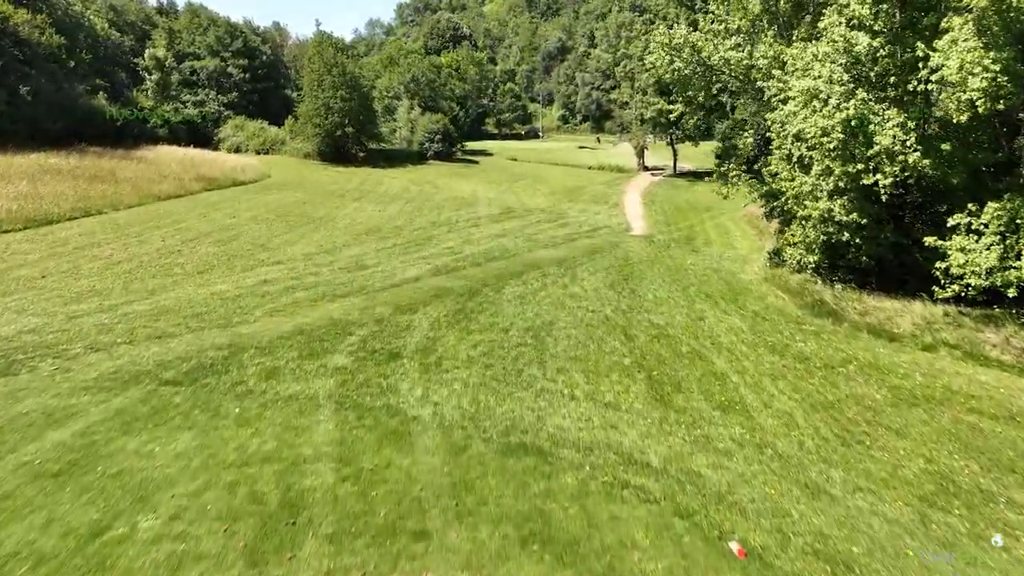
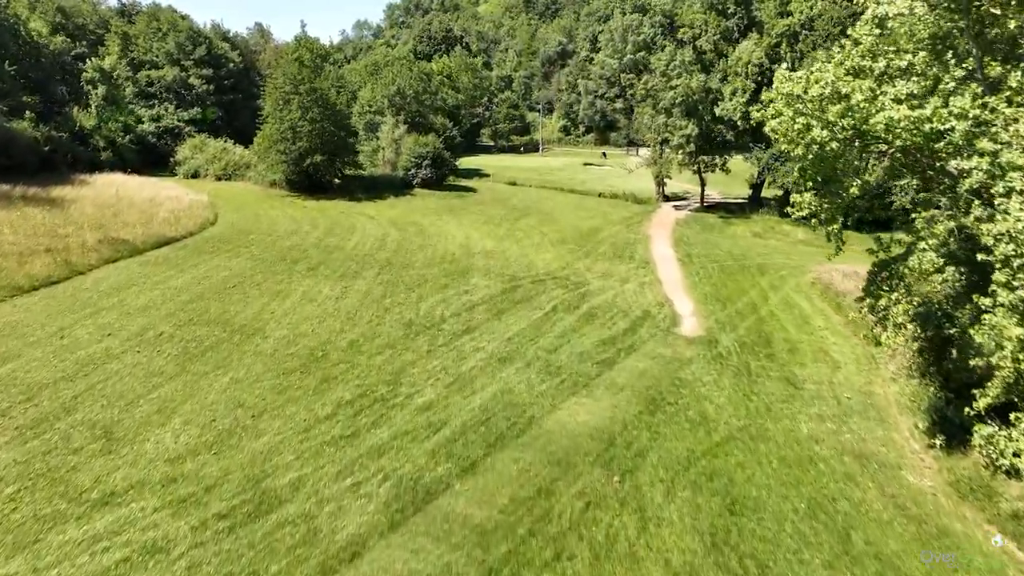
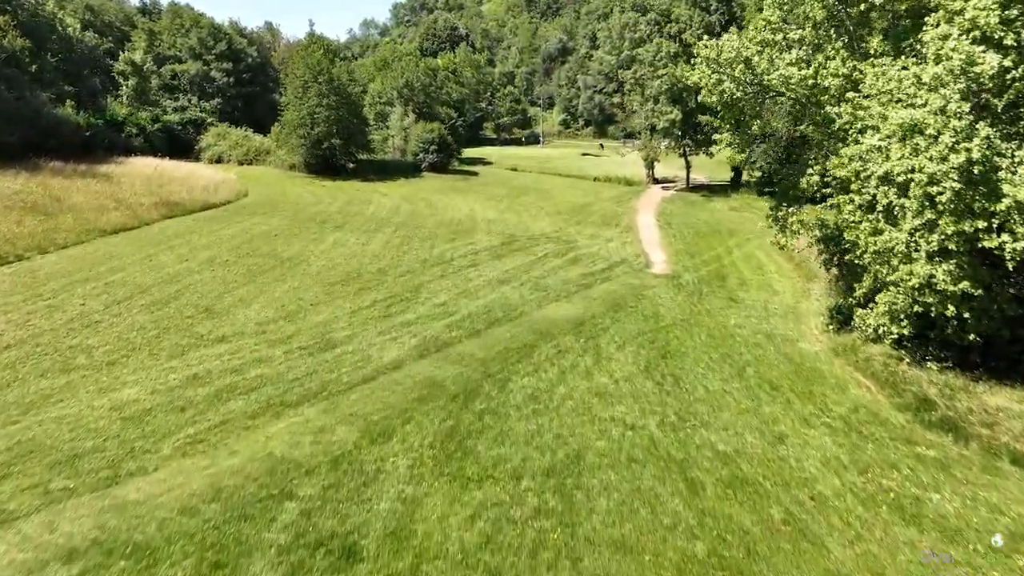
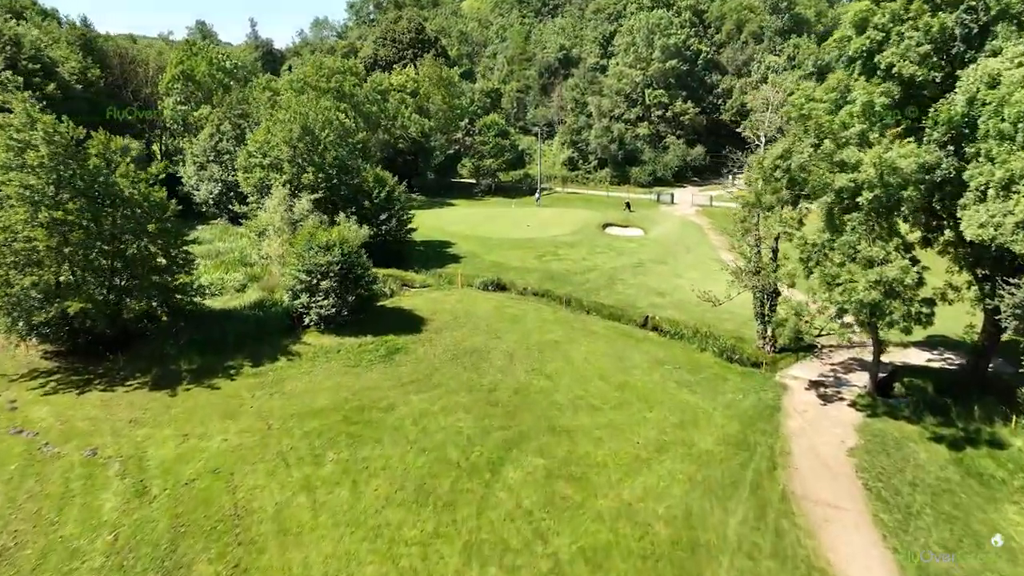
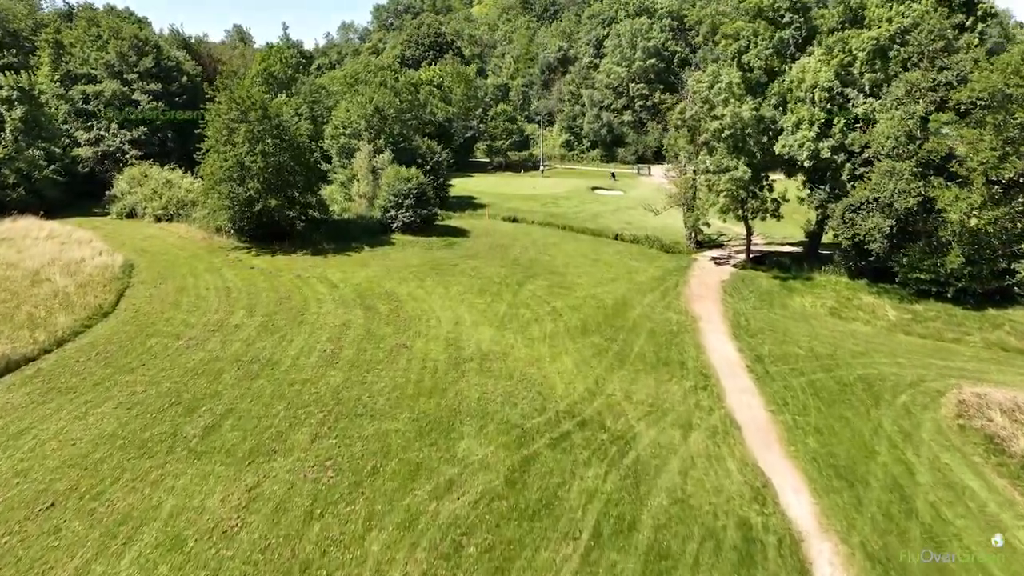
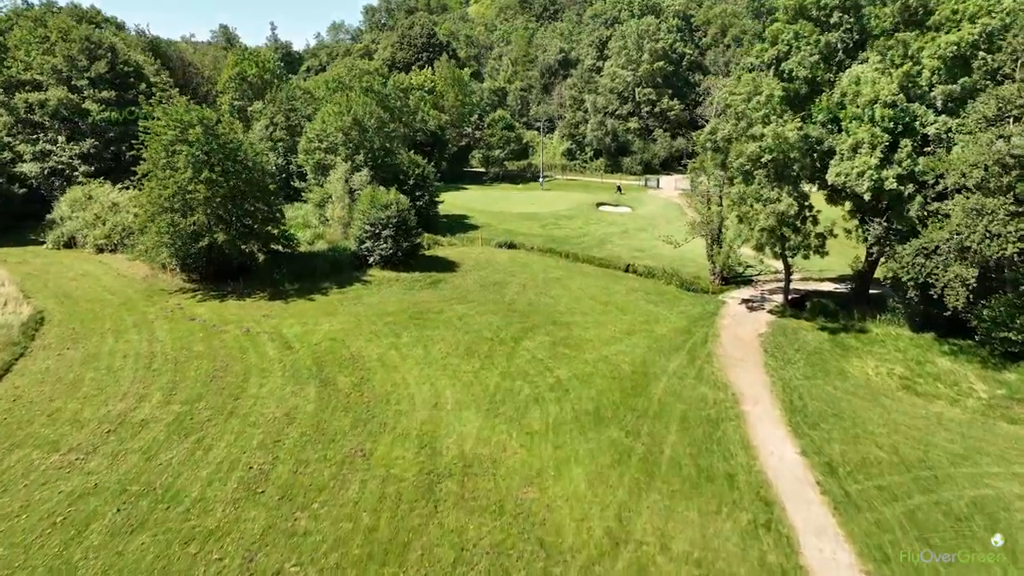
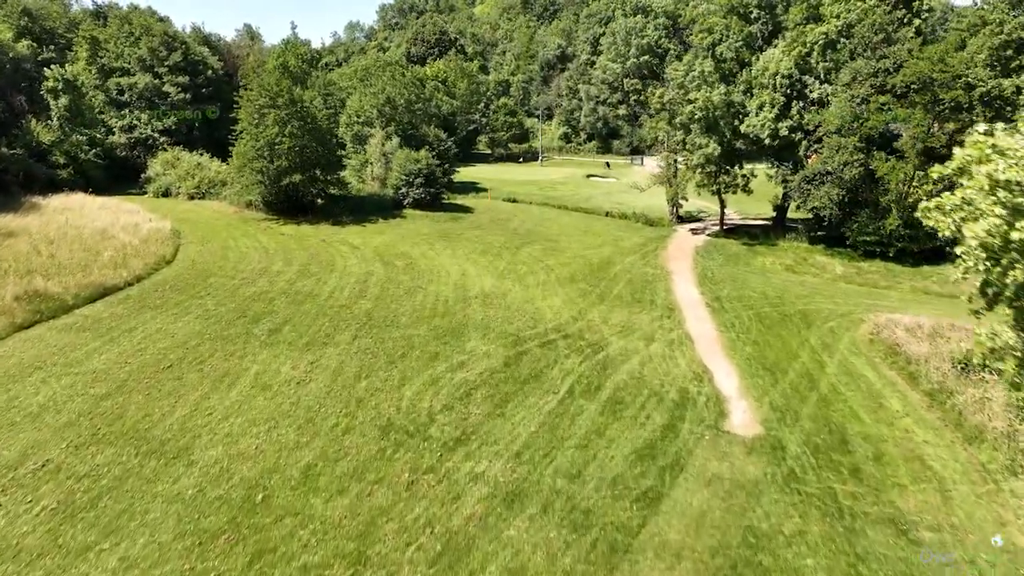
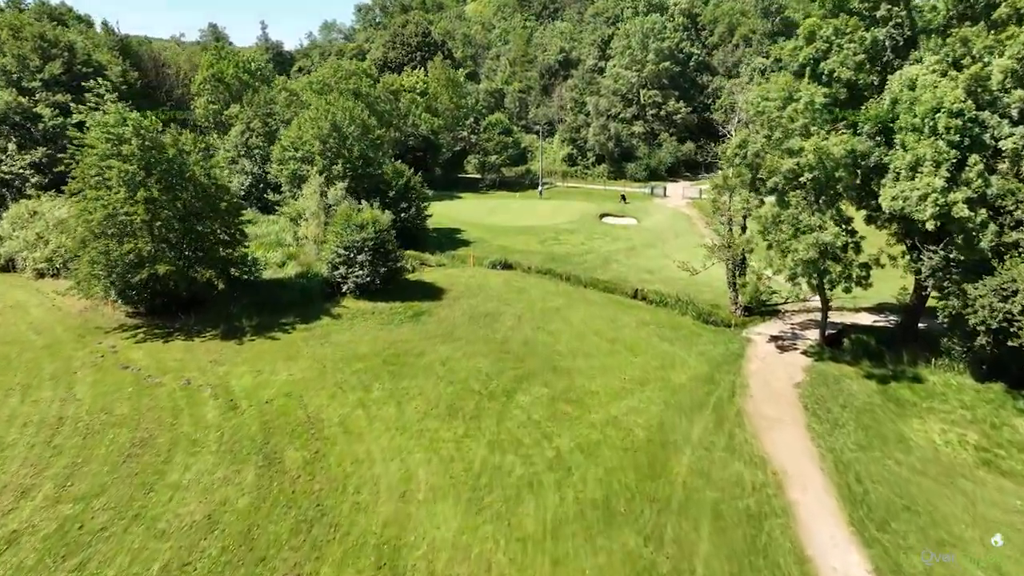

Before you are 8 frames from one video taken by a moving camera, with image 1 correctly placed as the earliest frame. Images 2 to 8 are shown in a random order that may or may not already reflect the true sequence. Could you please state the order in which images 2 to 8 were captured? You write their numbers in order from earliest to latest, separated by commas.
3, 2, 7, 5, 6, 8, 4
